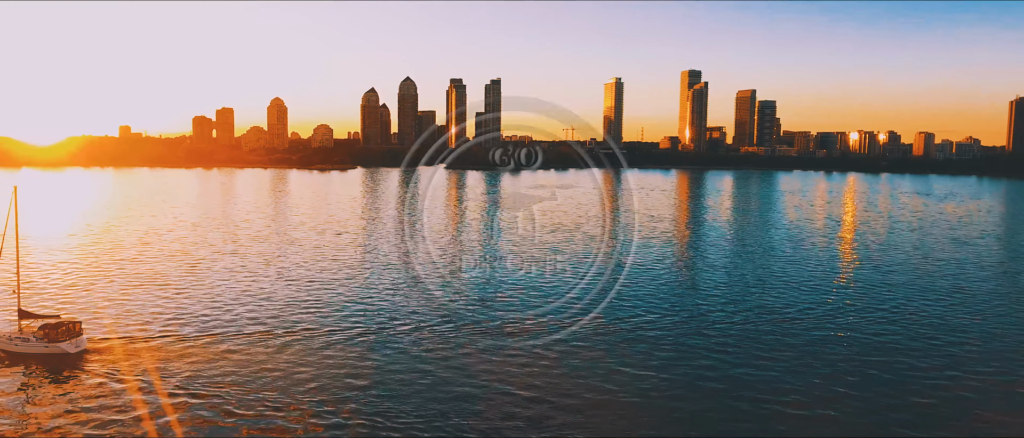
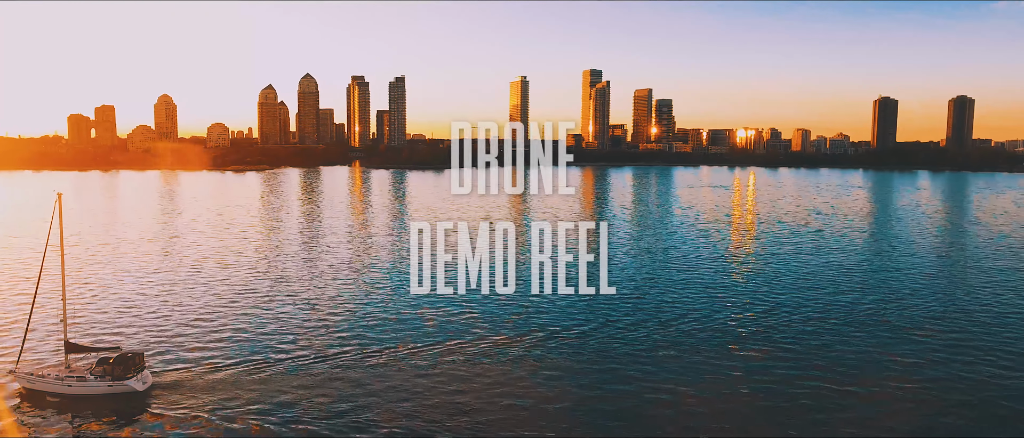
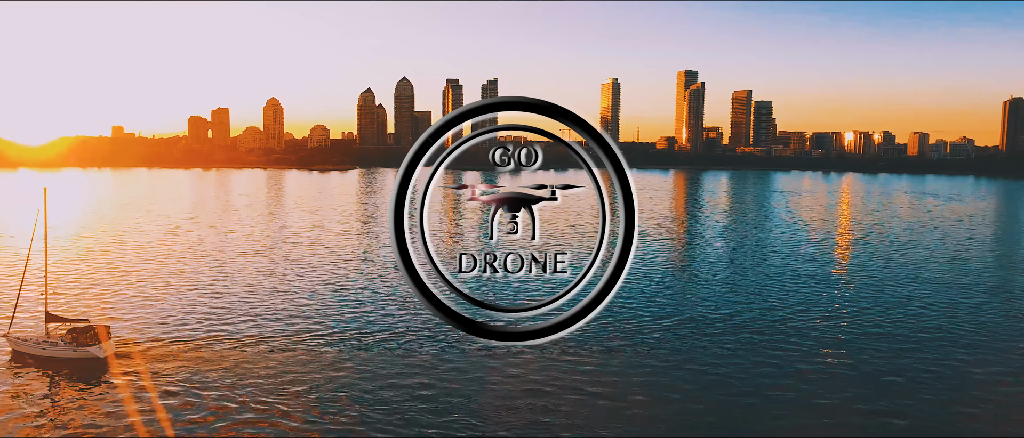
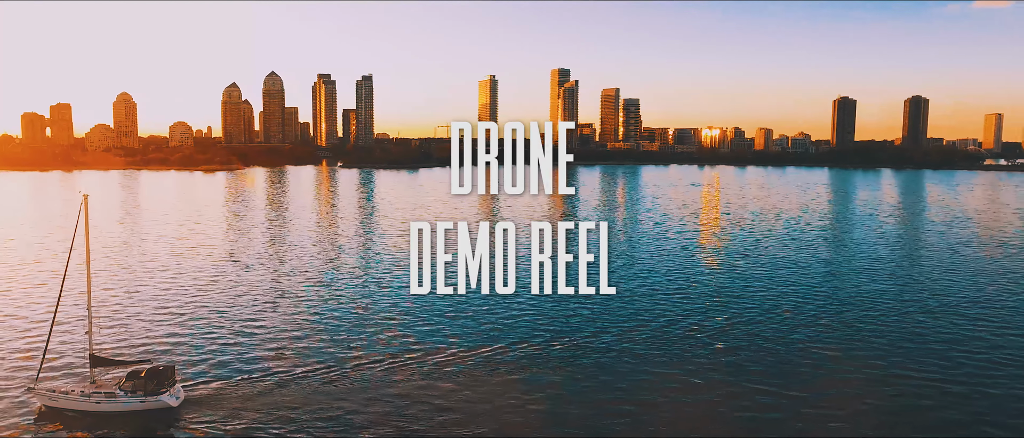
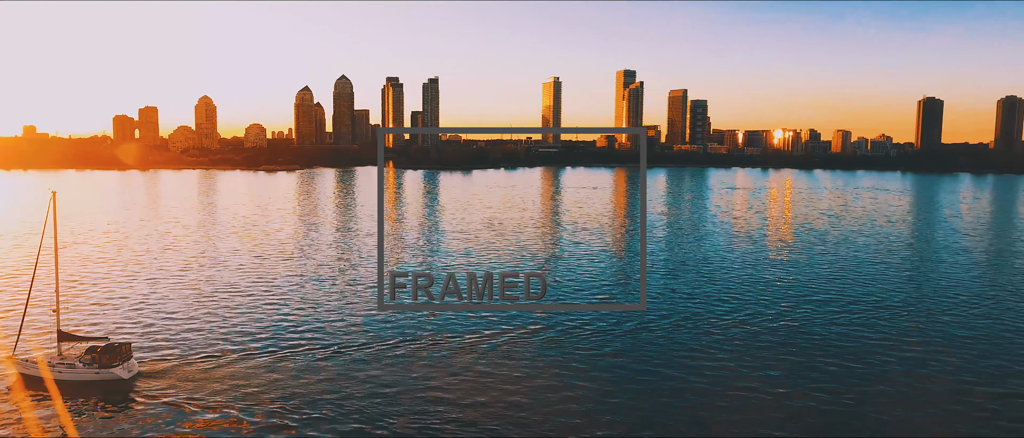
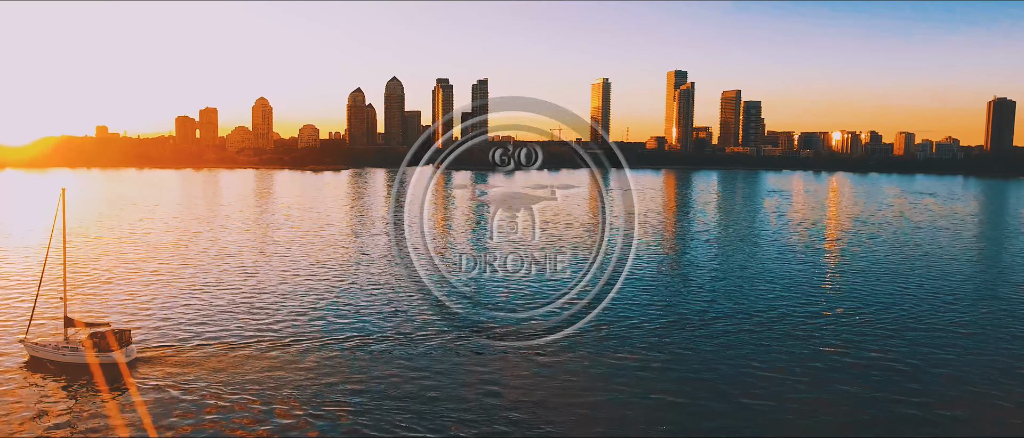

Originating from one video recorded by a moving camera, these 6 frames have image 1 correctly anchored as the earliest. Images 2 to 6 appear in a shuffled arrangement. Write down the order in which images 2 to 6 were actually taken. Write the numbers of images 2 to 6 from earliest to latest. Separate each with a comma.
3, 6, 5, 2, 4
